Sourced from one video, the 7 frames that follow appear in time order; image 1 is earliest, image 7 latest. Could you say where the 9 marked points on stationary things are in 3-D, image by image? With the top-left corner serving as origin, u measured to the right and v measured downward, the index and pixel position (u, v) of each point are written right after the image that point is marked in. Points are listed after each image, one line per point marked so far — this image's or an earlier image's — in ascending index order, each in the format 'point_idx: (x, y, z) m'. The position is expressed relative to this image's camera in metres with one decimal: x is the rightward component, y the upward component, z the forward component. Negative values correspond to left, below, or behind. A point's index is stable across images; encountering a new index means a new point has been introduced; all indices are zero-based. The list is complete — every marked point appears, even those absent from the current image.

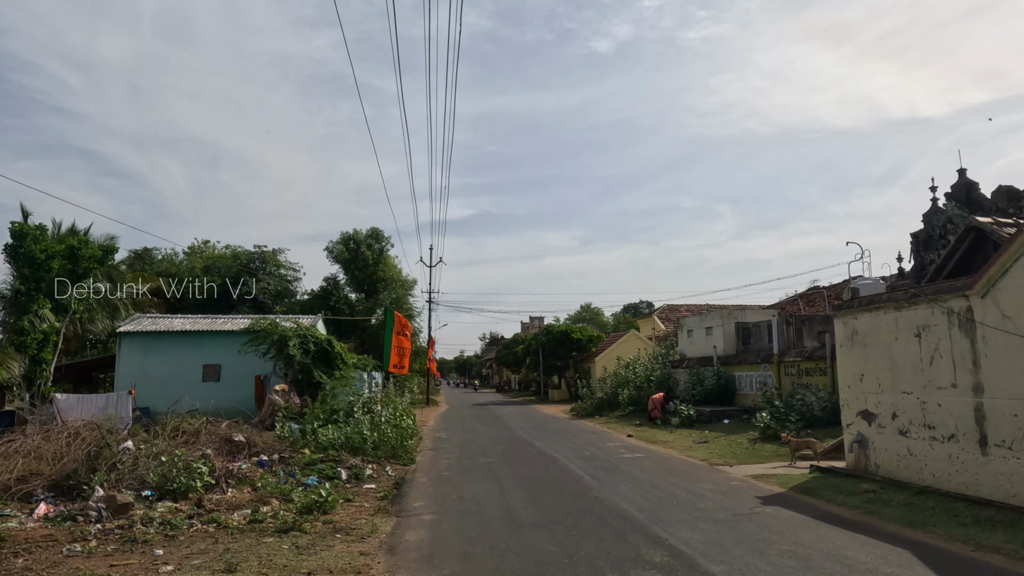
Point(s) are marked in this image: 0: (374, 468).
0: (-2.6, -3.4, +12.4) m
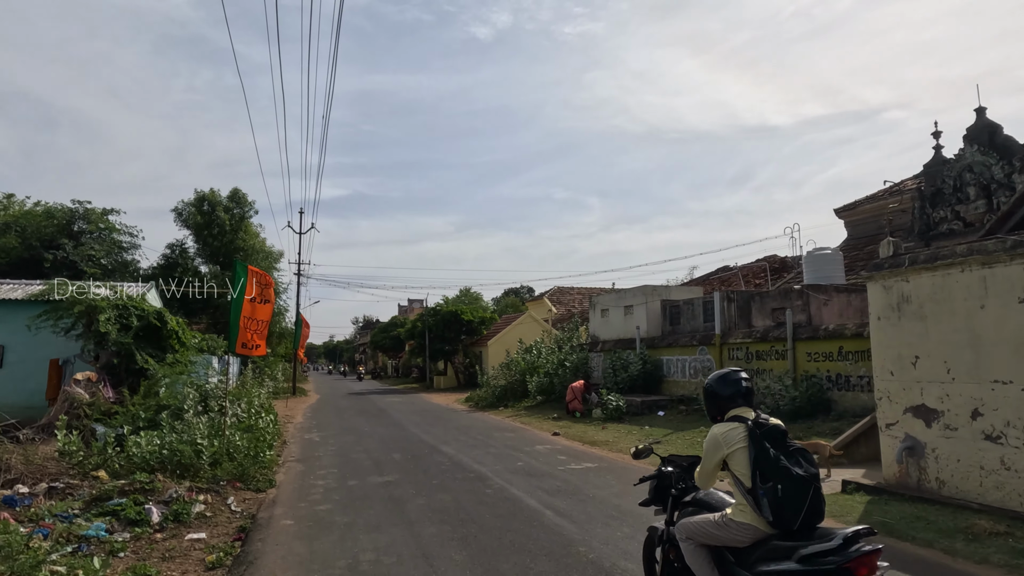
0: (-3.7, -2.6, +8.1) m
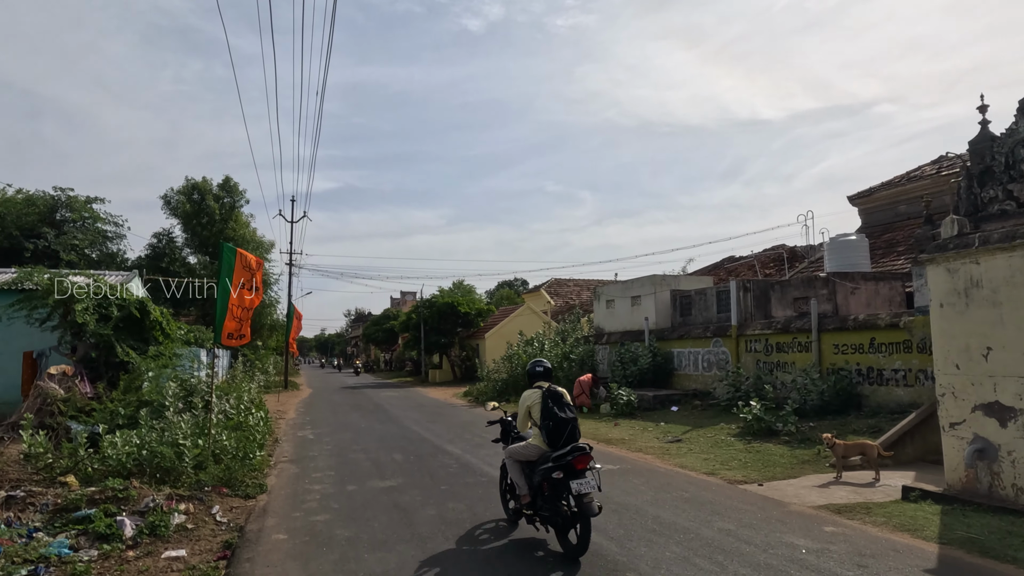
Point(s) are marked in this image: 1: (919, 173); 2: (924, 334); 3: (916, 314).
0: (-3.5, -2.4, +7.2) m
1: (+12.1, +3.4, +19.8) m
2: (+6.7, -0.7, +10.8) m
3: (+6.7, -0.4, +11.0) m
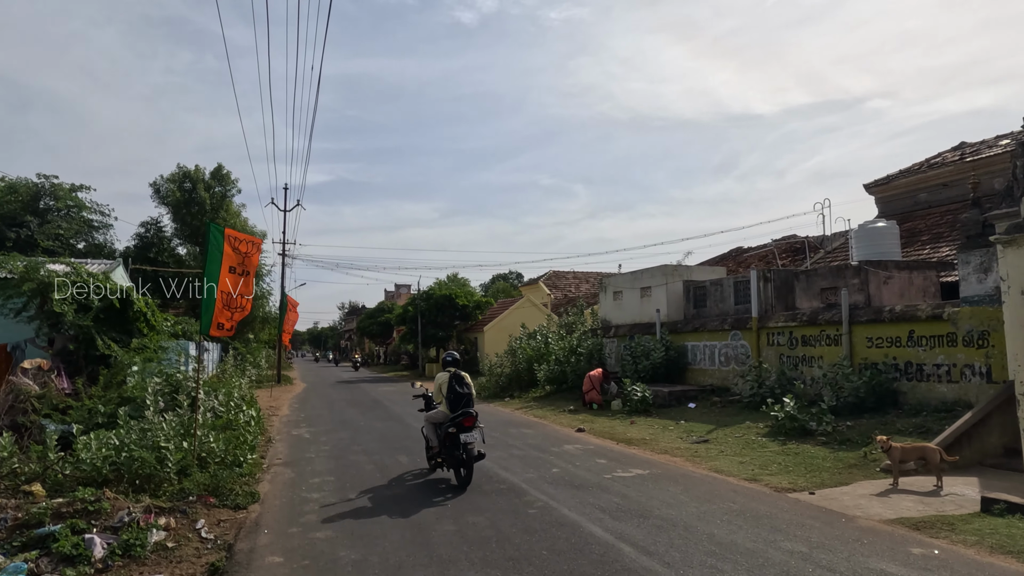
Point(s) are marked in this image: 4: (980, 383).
0: (-3.3, -2.2, +6.3) m
1: (+12.3, +3.7, +19.0) m
2: (+6.9, -0.6, +10.0) m
3: (+6.9, -0.3, +10.2) m
4: (+7.0, -1.4, +9.9) m
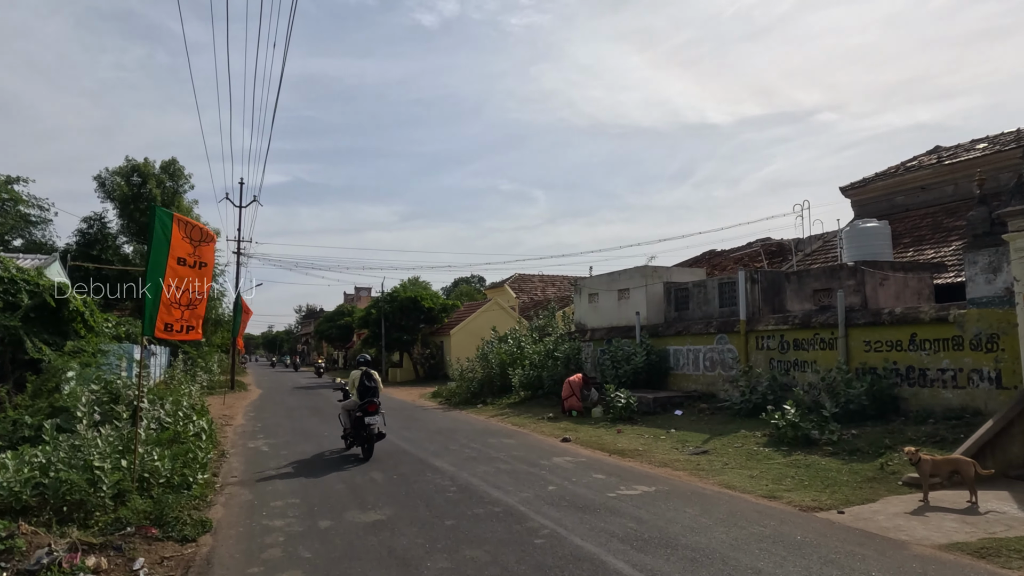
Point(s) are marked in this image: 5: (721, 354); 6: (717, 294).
0: (-3.2, -2.2, +5.2) m
1: (+11.5, +3.6, +18.9) m
2: (+6.7, -0.6, +9.6) m
3: (+6.7, -0.3, +9.7) m
4: (+6.8, -1.4, +9.4) m
5: (+4.5, -1.4, +14.3) m
6: (+4.7, -0.1, +15.1) m
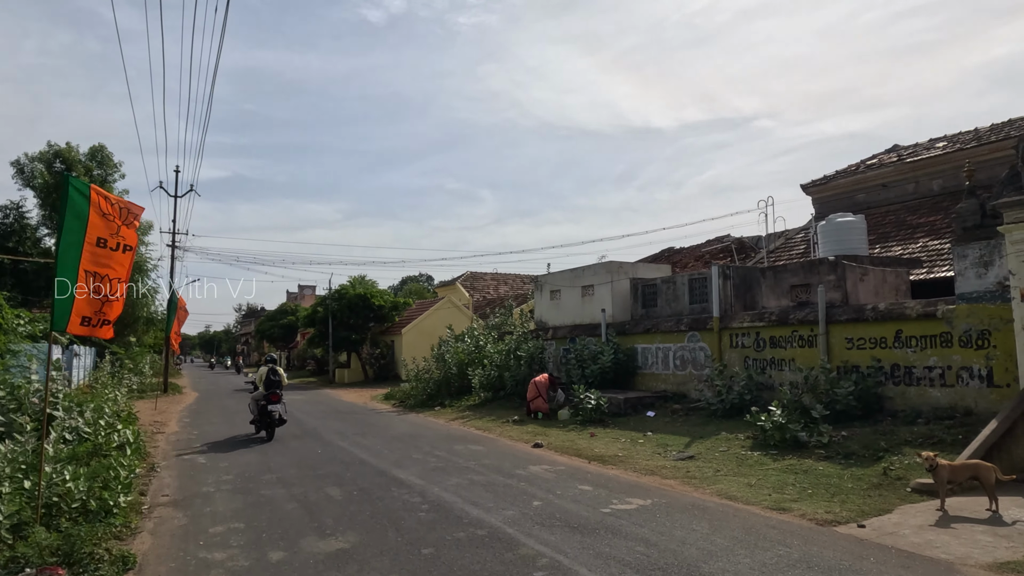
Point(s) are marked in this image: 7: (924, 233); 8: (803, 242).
0: (-3.2, -2.1, +4.1) m
1: (+10.4, +3.6, +18.9) m
2: (+6.4, -0.5, +9.2) m
3: (+6.3, -0.2, +9.4) m
4: (+6.4, -1.4, +9.1) m
5: (+3.8, -1.3, +13.7) m
6: (+3.9, -0.1, +14.6) m
7: (+9.4, +1.3, +15.1) m
8: (+8.1, +1.3, +18.5) m
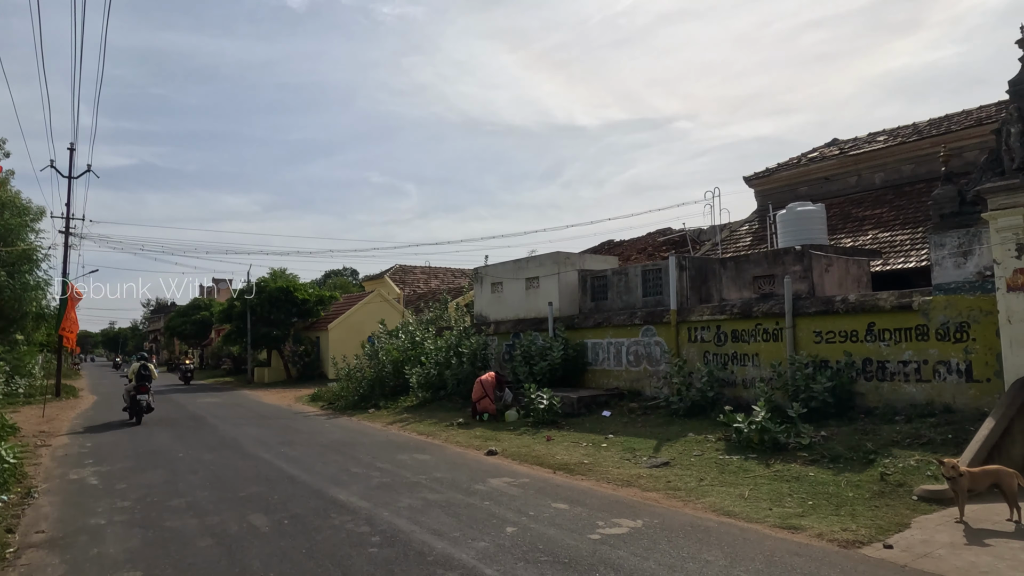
0: (-3.2, -1.9, +2.7) m
1: (+8.7, +3.8, +18.9) m
2: (+5.8, -0.4, +8.8) m
3: (+5.7, -0.1, +9.0) m
4: (+5.8, -1.2, +8.7) m
5: (+2.7, -1.2, +13.0) m
6: (+2.7, +0.1, +13.9) m
7: (+8.1, +1.4, +15.0) m
8: (+6.5, +1.5, +18.2) m
